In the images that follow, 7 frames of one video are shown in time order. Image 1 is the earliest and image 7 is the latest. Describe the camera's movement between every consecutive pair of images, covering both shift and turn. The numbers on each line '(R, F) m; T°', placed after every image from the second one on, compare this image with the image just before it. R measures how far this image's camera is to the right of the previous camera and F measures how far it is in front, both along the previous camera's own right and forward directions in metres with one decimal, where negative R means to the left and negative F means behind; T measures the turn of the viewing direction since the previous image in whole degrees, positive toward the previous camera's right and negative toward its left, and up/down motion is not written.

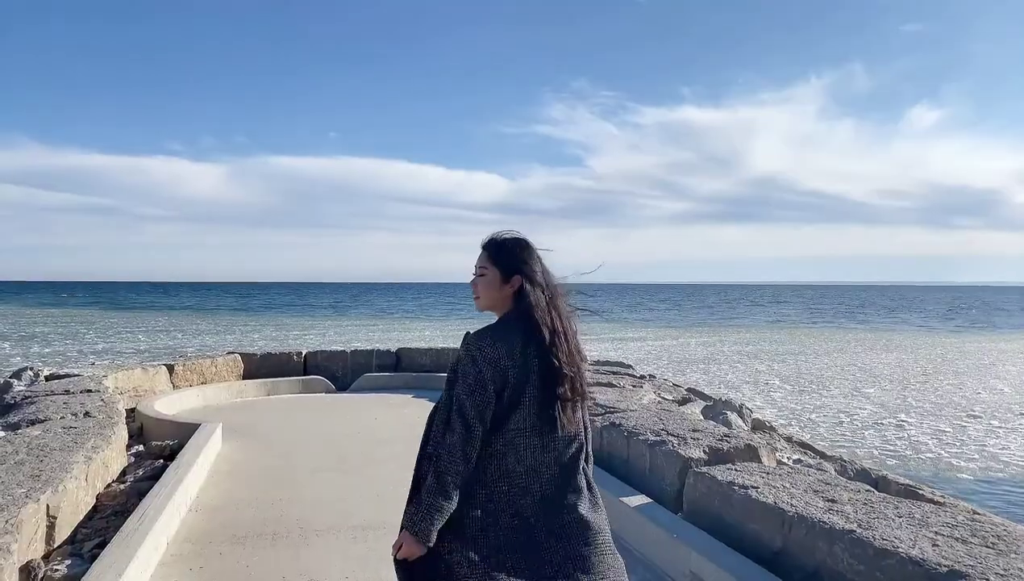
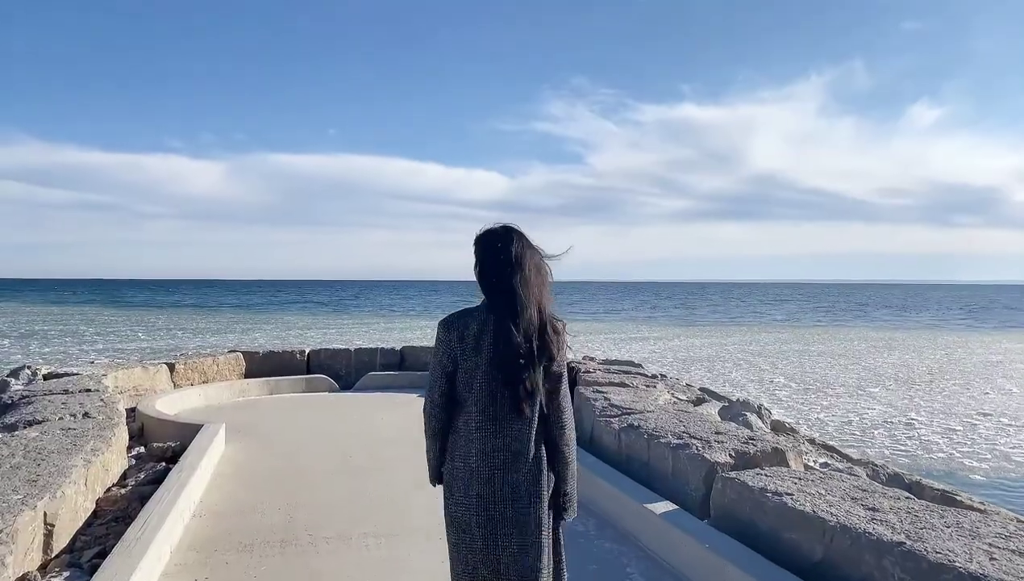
(-0.1, +0.2) m; 0°
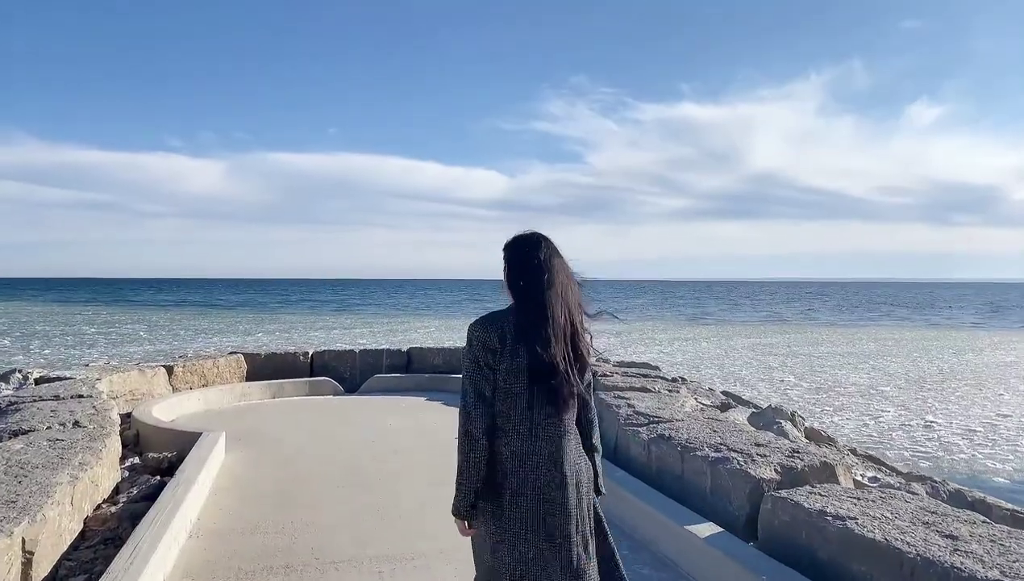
(-0.1, +0.4) m; 0°
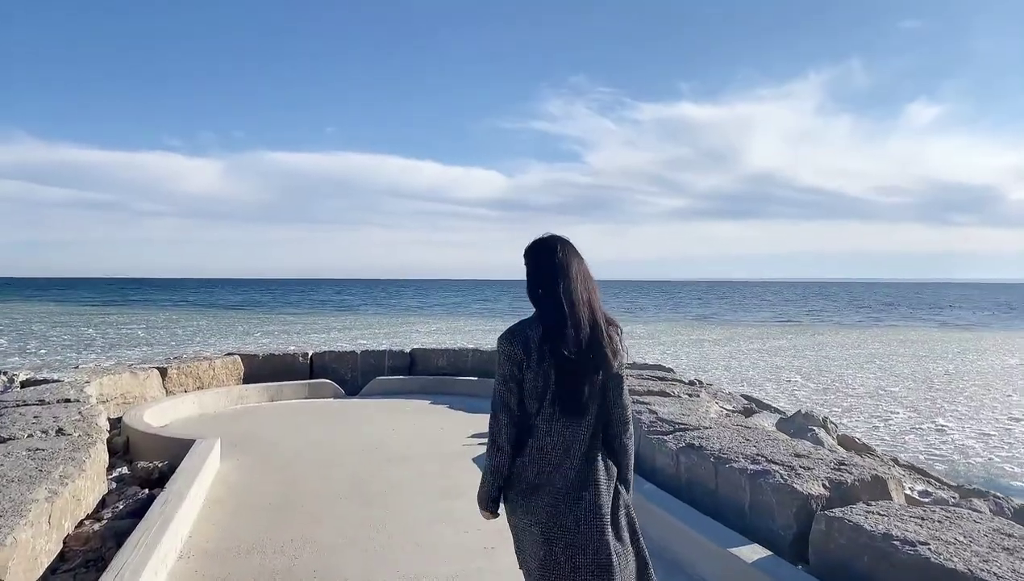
(-0.1, +0.4) m; 0°
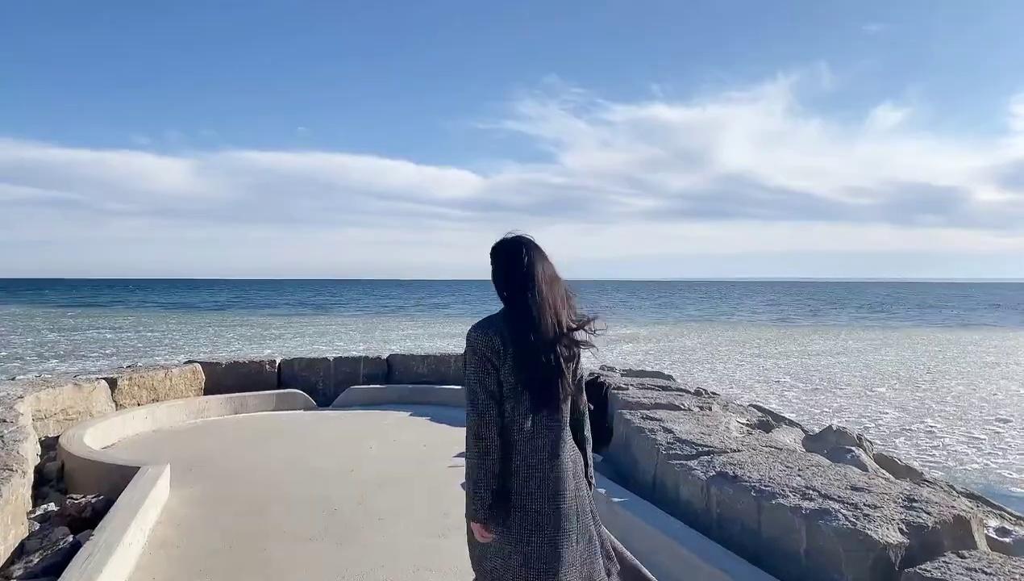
(-0.1, +0.7) m; +2°
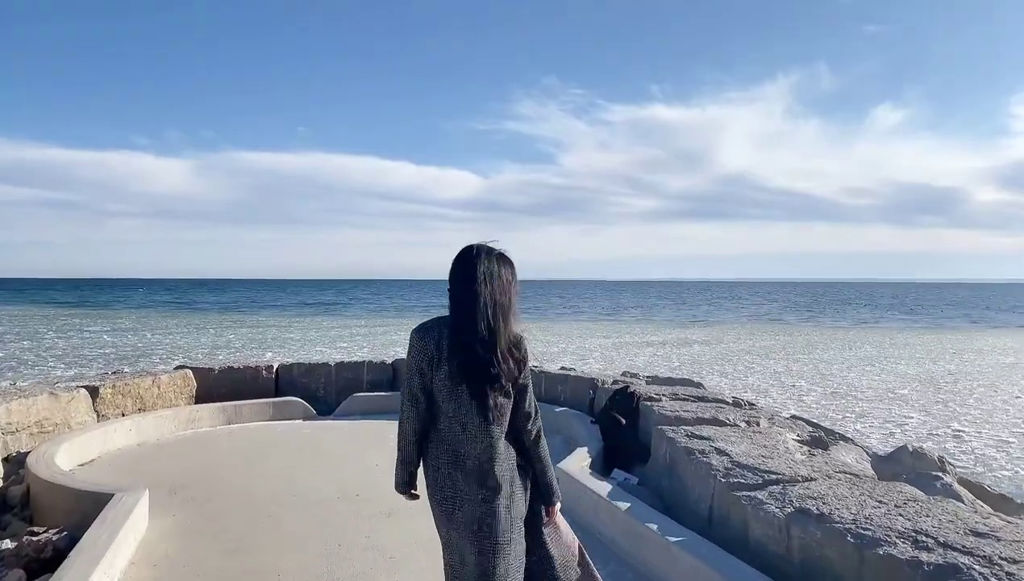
(-0.2, +0.6) m; 0°
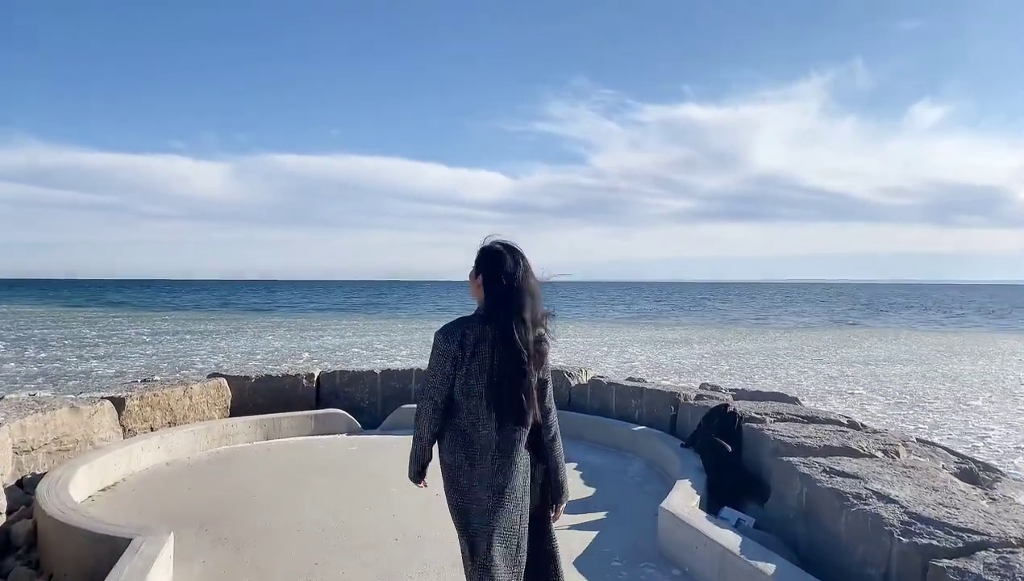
(-0.3, +0.8) m; -2°
